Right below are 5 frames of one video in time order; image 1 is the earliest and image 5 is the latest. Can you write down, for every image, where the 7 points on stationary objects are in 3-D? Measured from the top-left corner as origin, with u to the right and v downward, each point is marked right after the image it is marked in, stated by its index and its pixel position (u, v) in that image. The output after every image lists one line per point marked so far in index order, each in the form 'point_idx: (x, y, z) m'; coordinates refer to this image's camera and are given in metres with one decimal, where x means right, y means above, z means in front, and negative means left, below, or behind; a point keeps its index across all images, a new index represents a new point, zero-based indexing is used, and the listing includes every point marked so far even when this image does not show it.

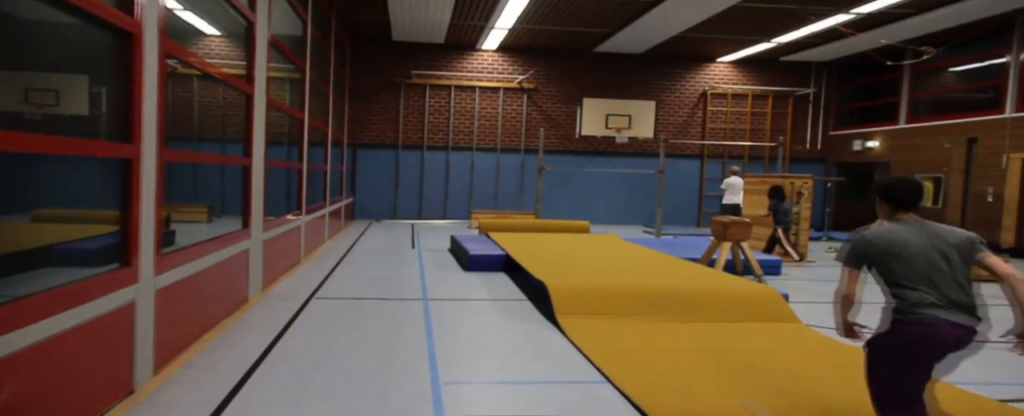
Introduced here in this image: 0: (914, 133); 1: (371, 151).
0: (+6.4, +1.2, +9.9) m
1: (-2.7, +1.1, +12.1) m
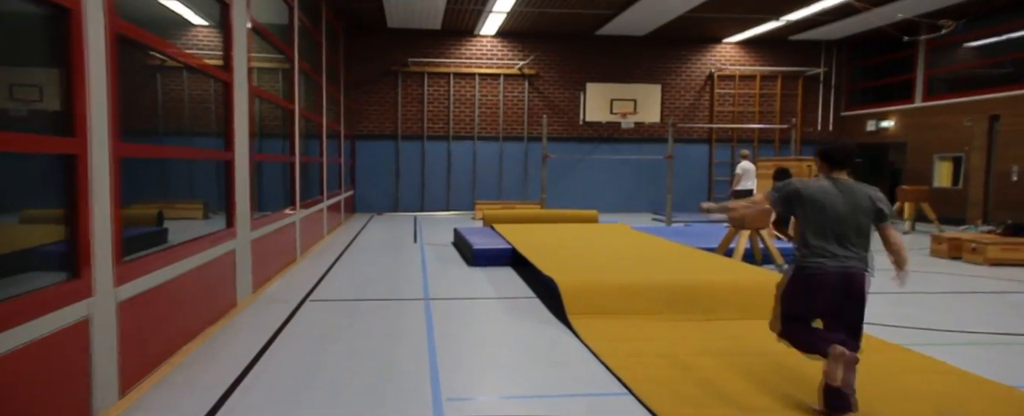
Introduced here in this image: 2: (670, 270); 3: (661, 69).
0: (+6.5, +1.5, +9.6) m
1: (-2.7, +1.2, +11.8) m
2: (+1.1, -0.5, +4.4) m
3: (+2.8, +2.6, +11.8) m
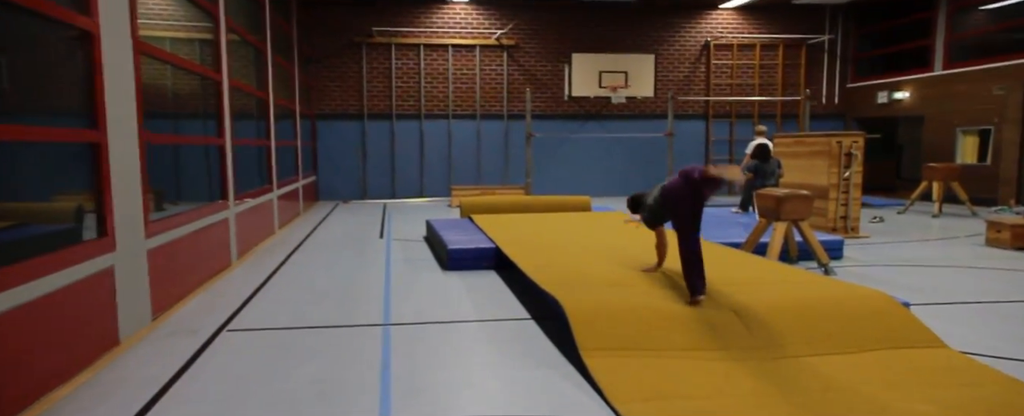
0: (+6.2, +1.8, +8.7) m
1: (-3.0, +1.4, +10.5) m
2: (+1.0, -0.4, +3.4) m
3: (+2.4, +2.9, +10.8) m
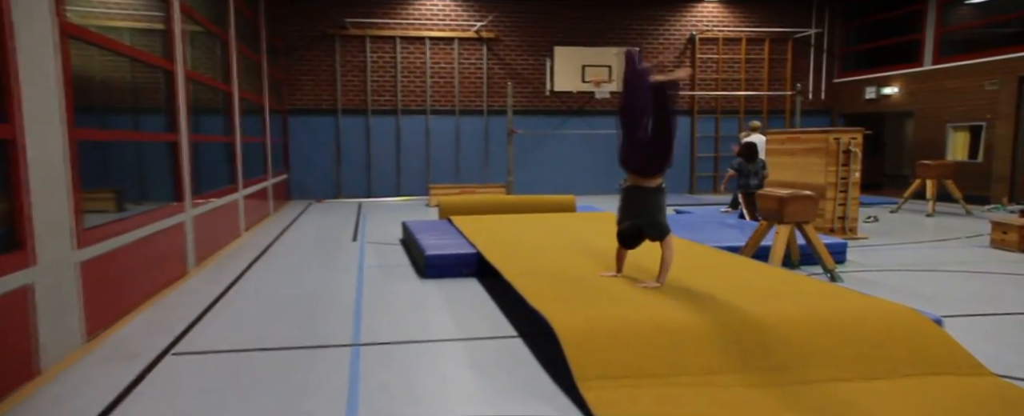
0: (+5.9, +1.8, +8.5) m
1: (-3.4, +1.4, +10.1) m
2: (+1.0, -0.4, +3.1) m
3: (+2.1, +3.0, +10.5) m
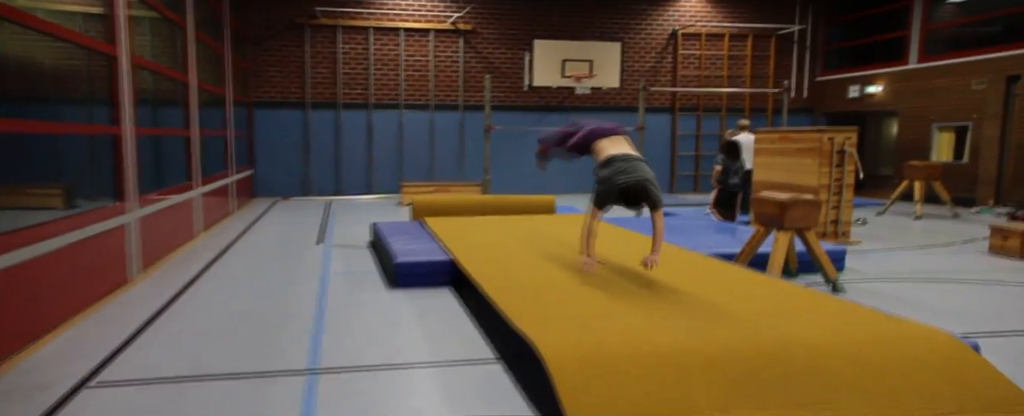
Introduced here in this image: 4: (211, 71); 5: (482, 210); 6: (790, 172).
0: (+5.6, +1.8, +8.4) m
1: (-3.7, +1.5, +9.6) m
2: (+0.9, -0.5, +2.8) m
3: (+1.7, +3.0, +10.2) m
4: (-3.7, +1.7, +7.6) m
5: (-0.3, 0.0, +6.5) m
6: (+2.5, +0.3, +5.7) m
